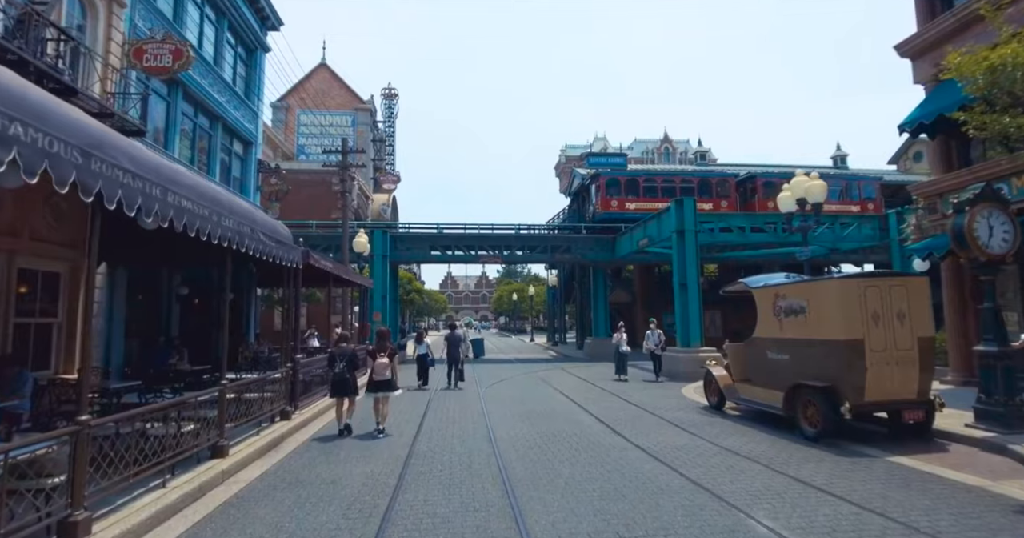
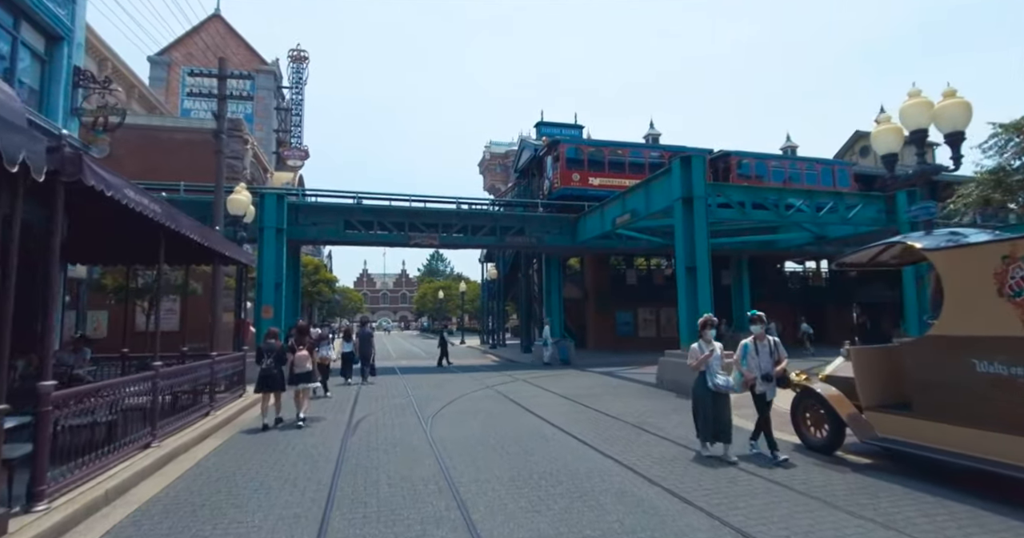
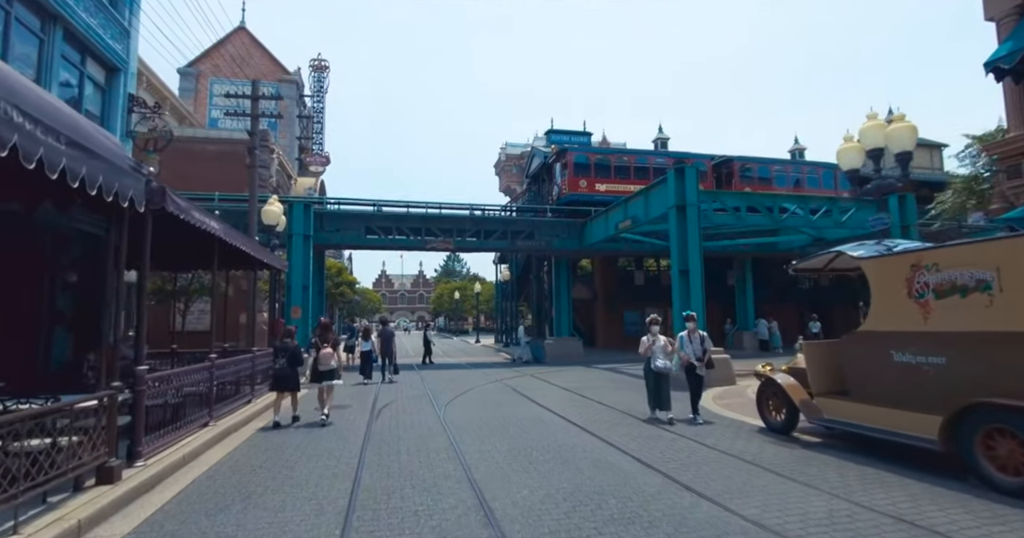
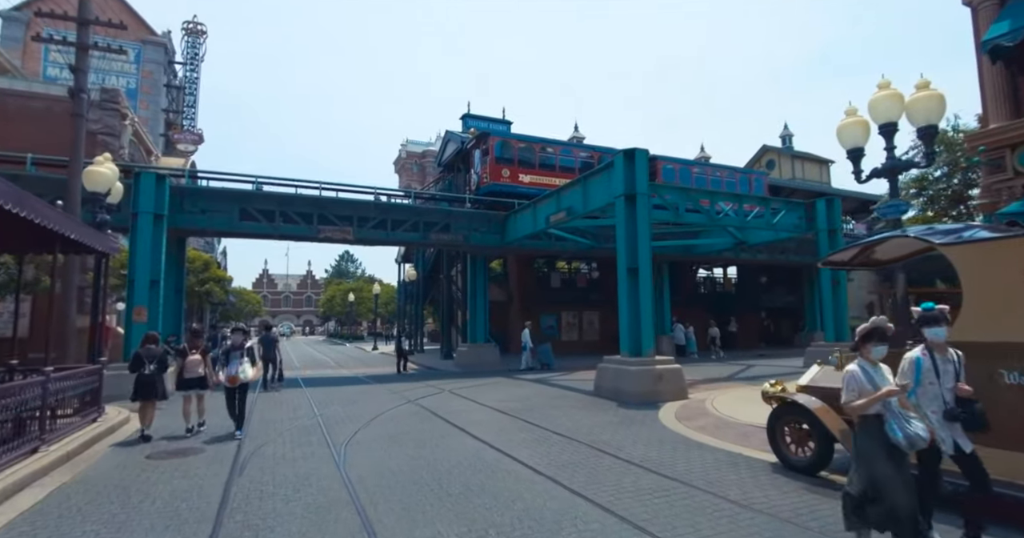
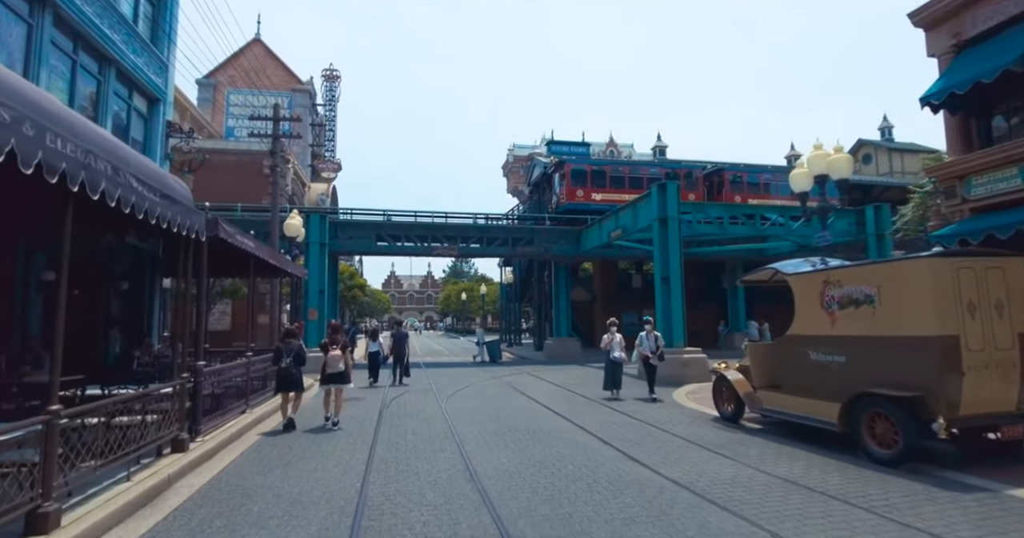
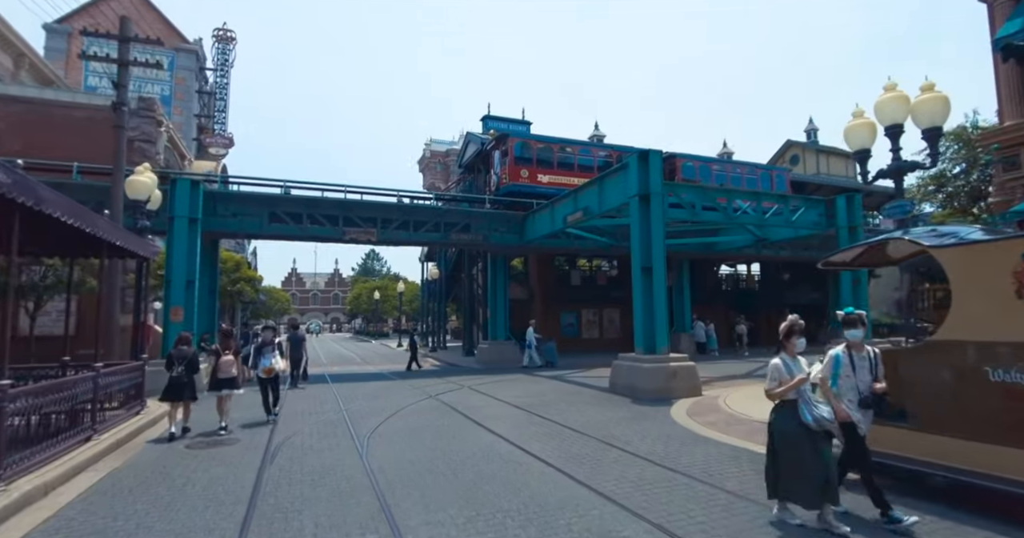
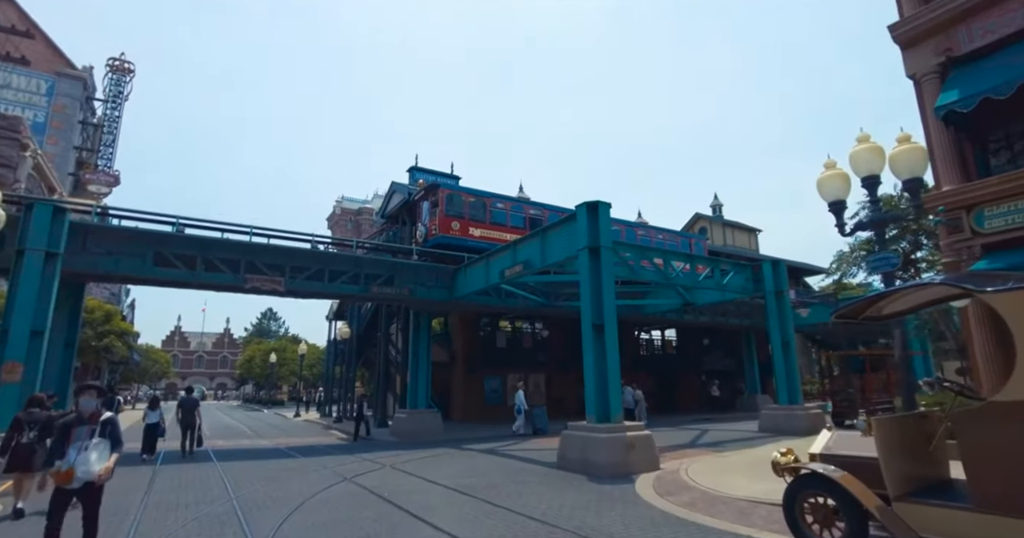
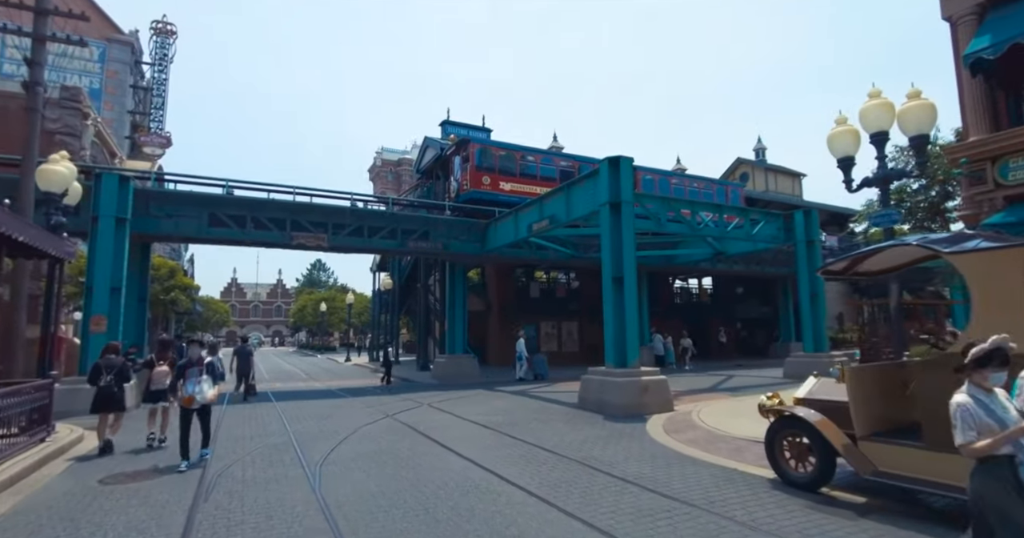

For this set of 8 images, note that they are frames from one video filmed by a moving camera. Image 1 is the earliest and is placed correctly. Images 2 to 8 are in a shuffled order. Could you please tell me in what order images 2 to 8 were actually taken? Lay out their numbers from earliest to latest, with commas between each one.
5, 3, 2, 6, 4, 8, 7
